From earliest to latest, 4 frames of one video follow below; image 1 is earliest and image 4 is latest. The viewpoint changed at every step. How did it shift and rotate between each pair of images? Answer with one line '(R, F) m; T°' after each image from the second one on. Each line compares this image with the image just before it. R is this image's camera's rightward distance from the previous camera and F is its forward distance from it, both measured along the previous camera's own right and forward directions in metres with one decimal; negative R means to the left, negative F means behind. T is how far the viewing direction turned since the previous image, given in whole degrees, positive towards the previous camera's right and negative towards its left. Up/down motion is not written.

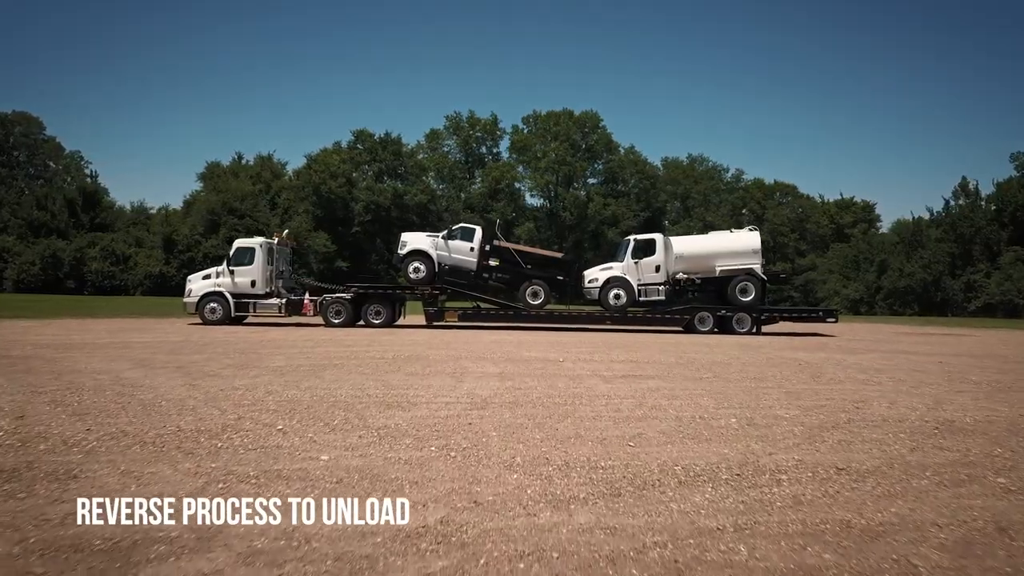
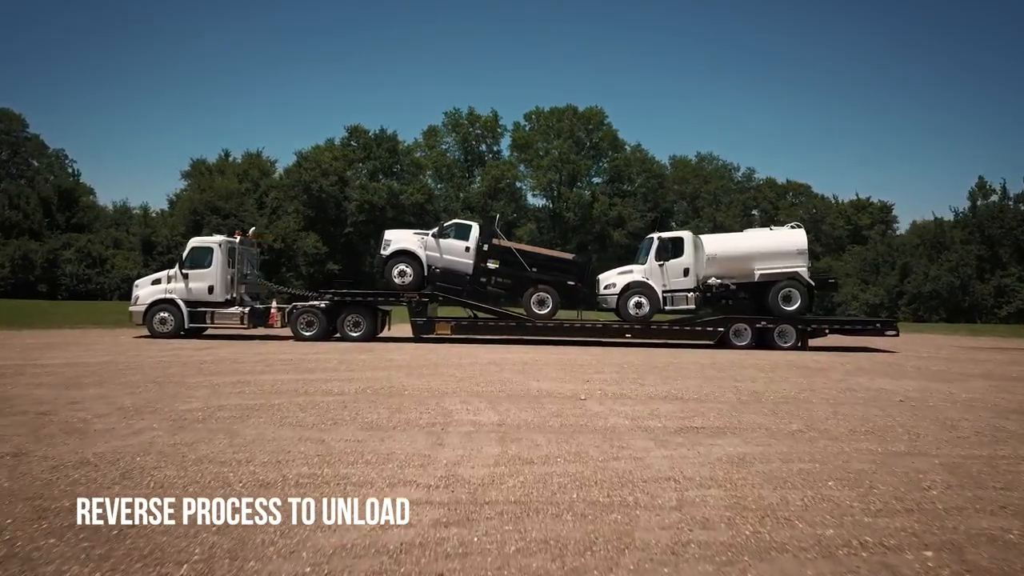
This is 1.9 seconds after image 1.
(0.0, +2.9) m; 0°
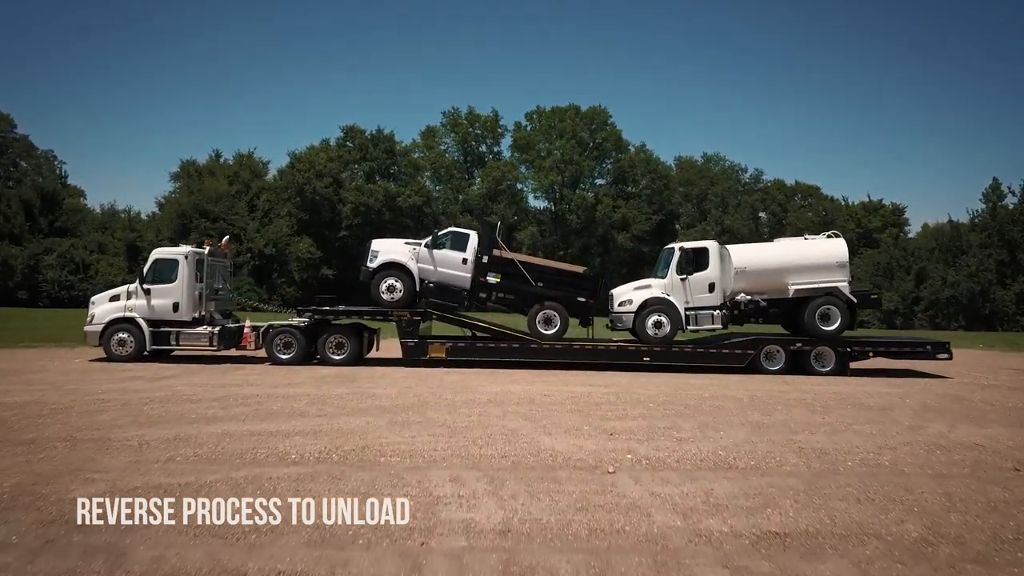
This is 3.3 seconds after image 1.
(0.0, +1.9) m; 0°
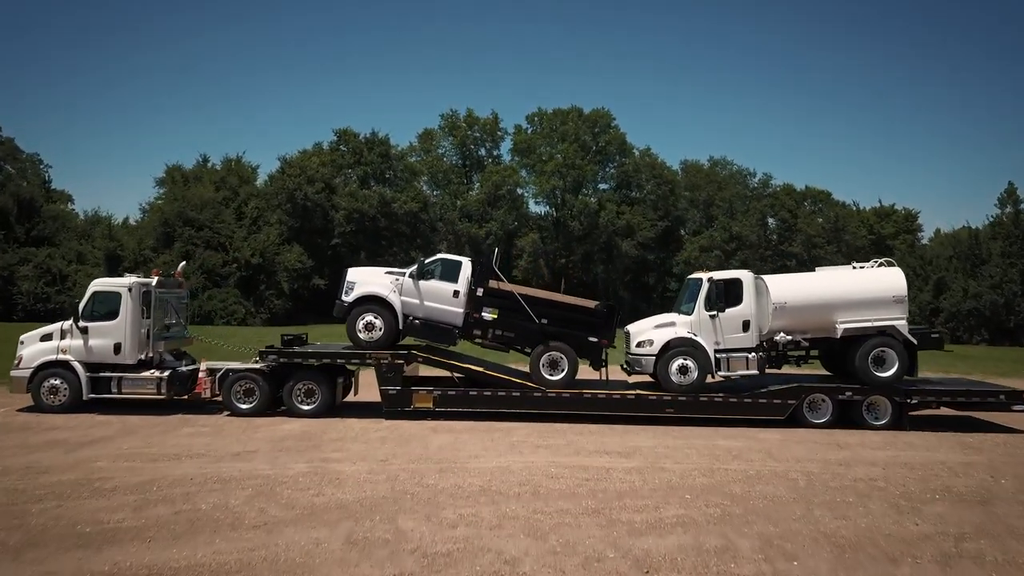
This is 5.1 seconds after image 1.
(0.0, +2.2) m; 0°
